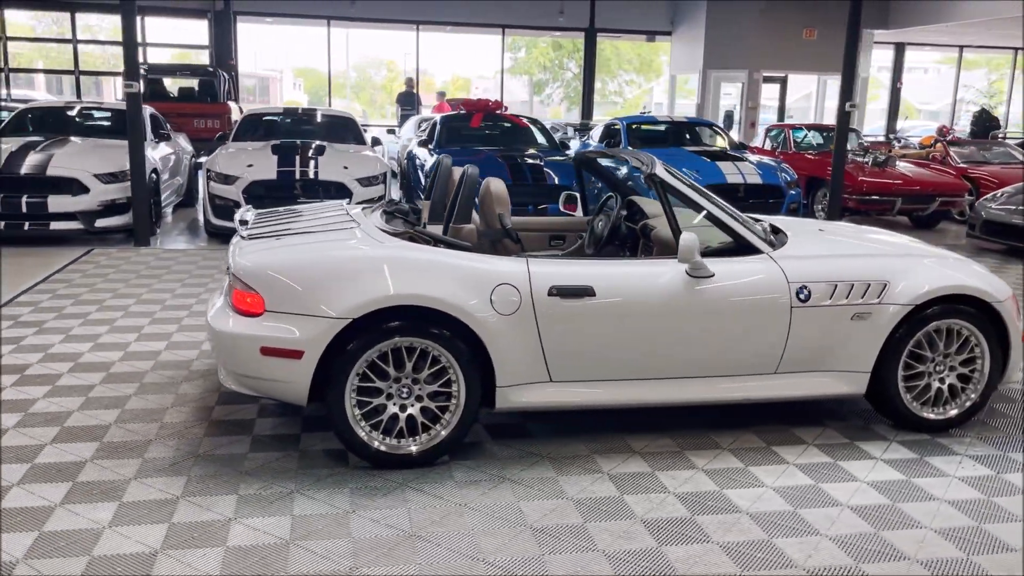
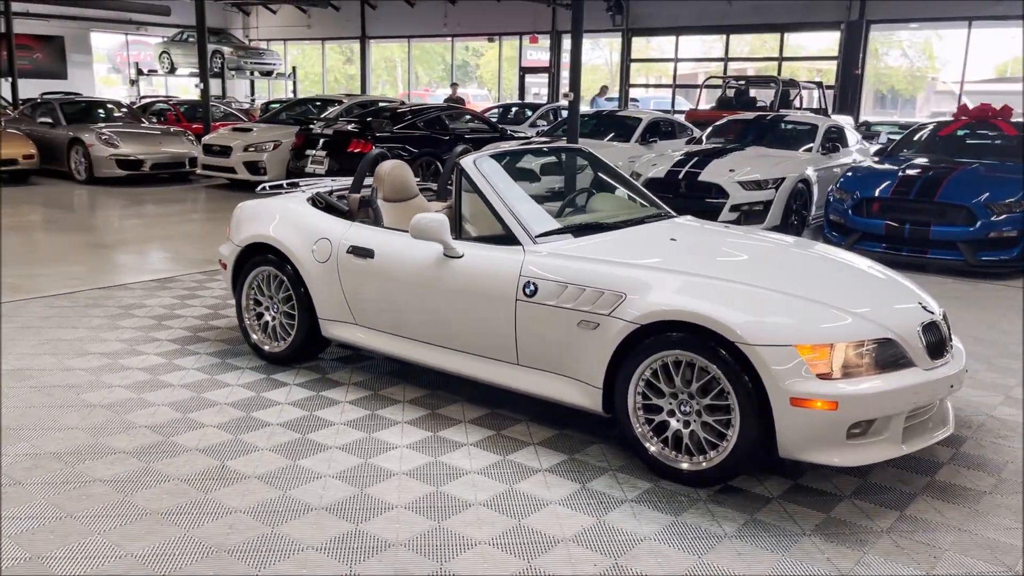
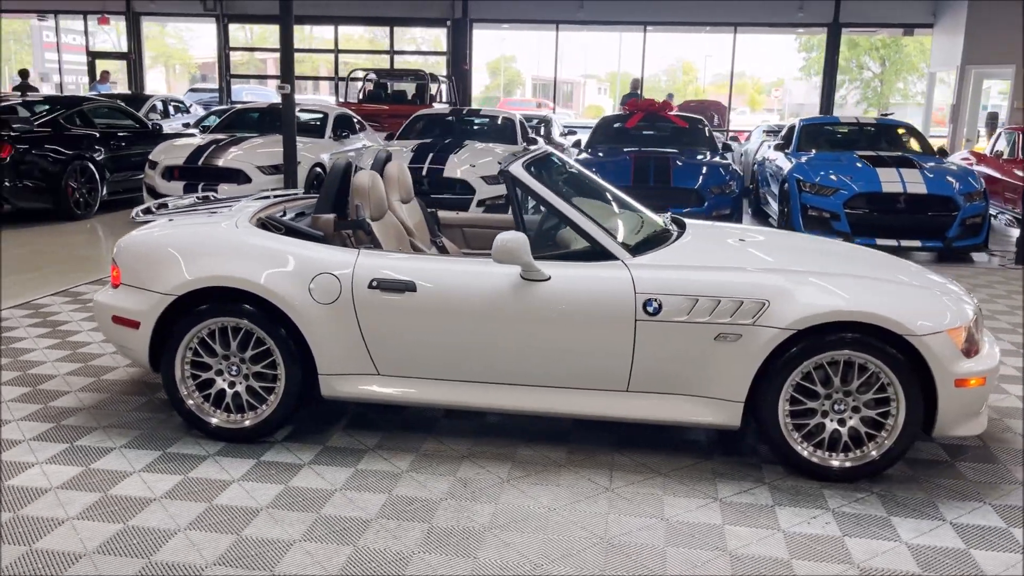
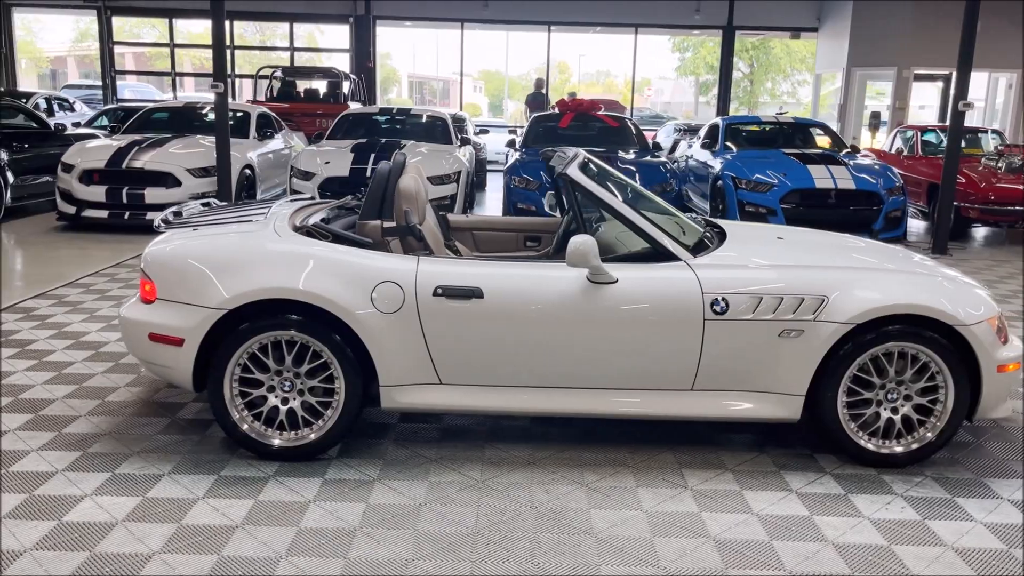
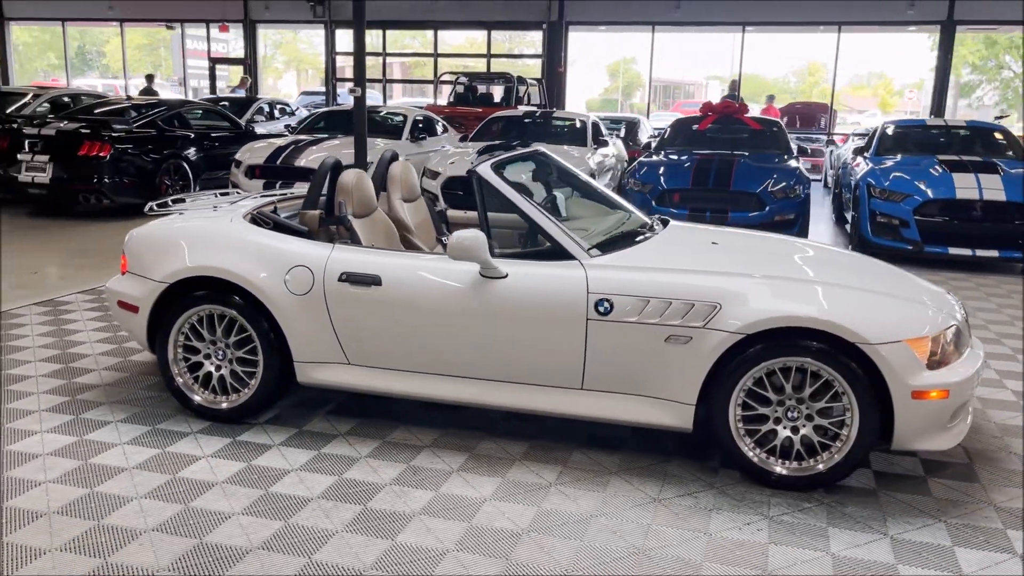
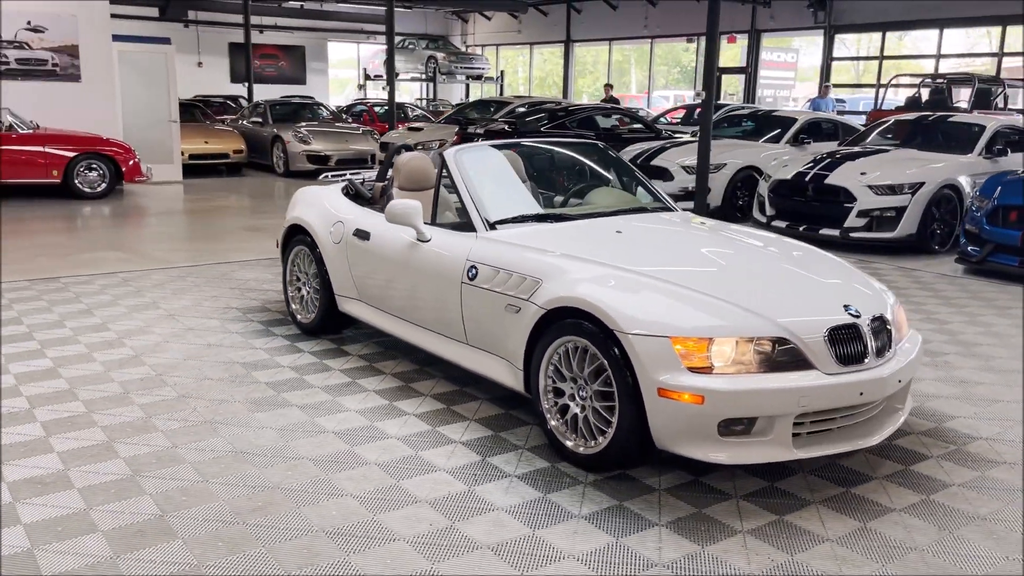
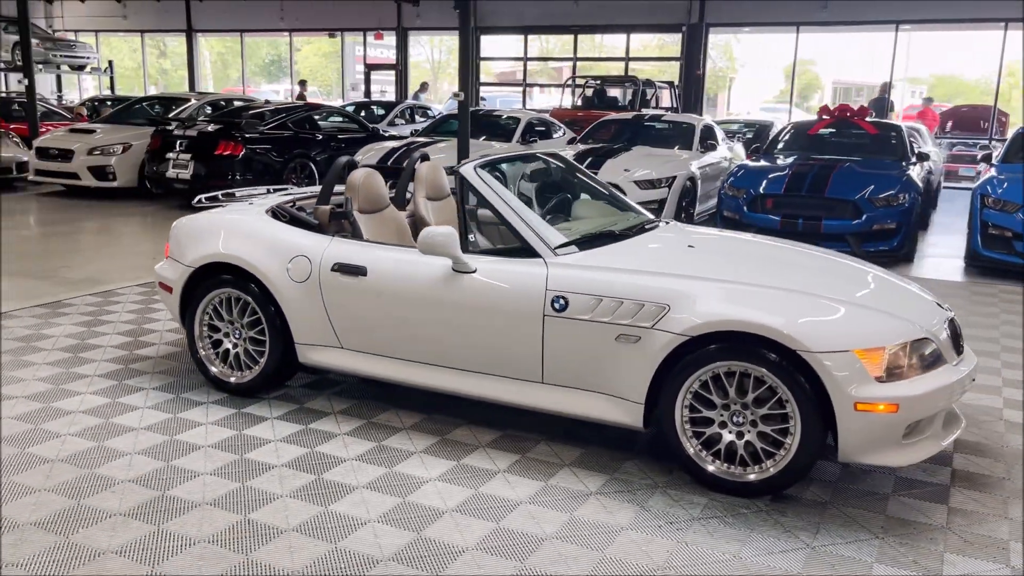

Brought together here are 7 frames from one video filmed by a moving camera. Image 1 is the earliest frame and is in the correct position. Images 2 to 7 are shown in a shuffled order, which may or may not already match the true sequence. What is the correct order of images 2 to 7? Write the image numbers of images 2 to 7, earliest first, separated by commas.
4, 3, 5, 7, 2, 6
